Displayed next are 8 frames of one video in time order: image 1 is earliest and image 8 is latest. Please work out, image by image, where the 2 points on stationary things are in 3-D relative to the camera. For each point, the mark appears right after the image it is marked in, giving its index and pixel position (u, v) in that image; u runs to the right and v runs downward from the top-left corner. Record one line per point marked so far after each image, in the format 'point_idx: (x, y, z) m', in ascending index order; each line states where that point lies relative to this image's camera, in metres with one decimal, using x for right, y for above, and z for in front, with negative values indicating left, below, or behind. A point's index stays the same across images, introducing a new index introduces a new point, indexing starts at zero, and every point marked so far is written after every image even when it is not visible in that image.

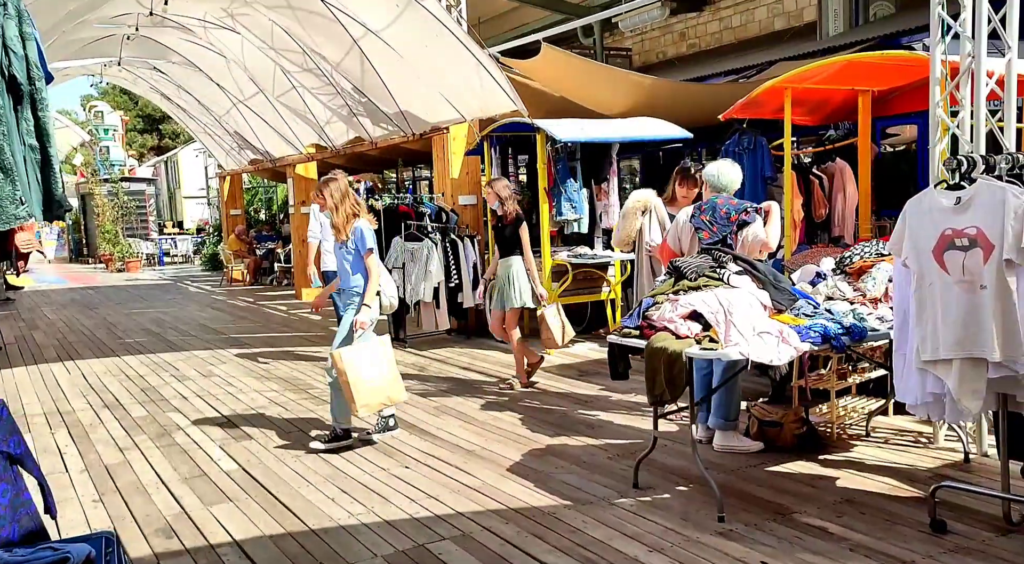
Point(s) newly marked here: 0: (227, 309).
0: (-4.2, -0.4, +11.8) m
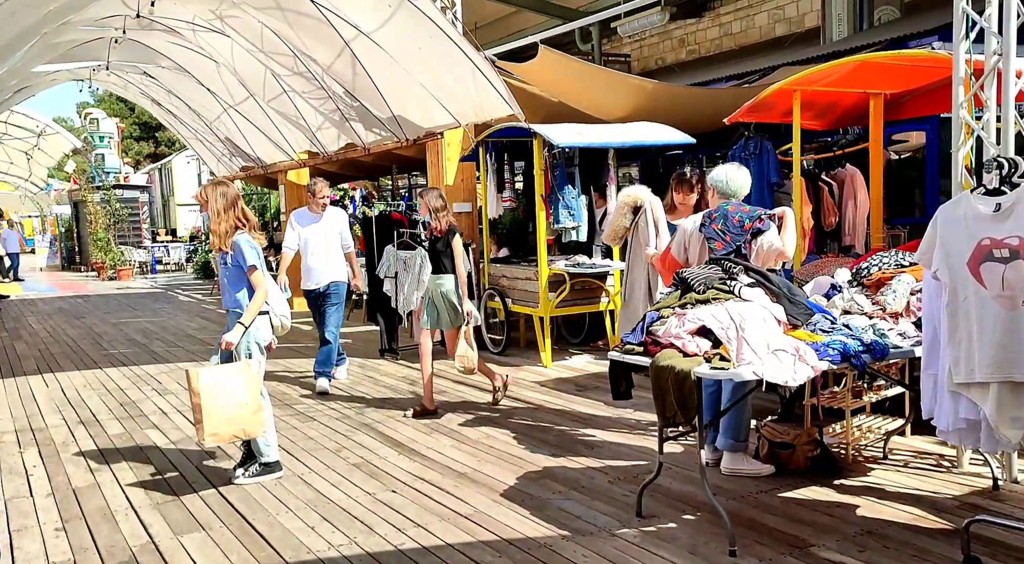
0: (-4.2, -0.5, +11.6) m
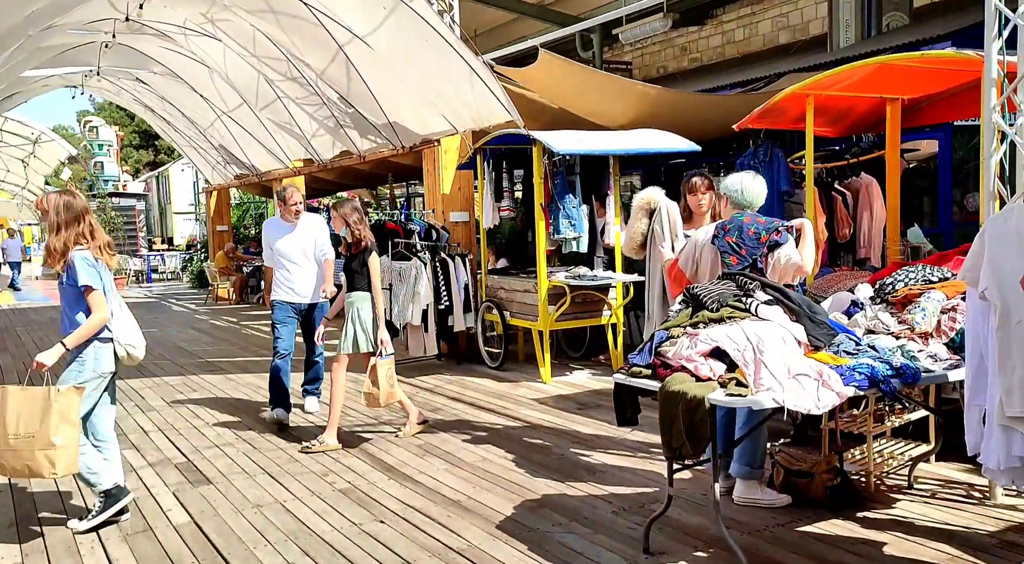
0: (-4.3, -0.7, +11.3) m
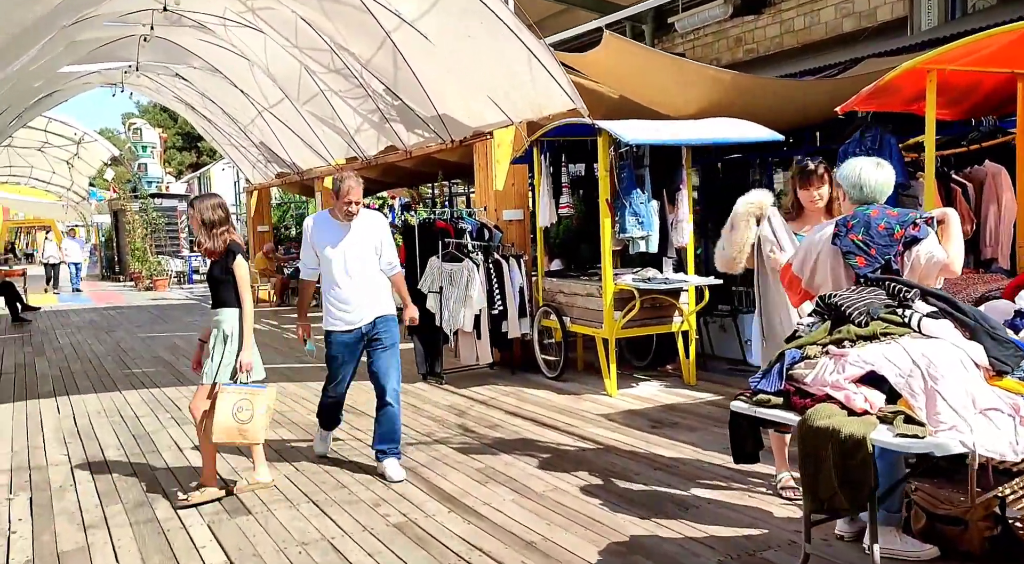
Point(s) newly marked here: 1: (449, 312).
0: (-3.6, -0.7, +10.9) m
1: (-0.5, -0.2, +6.8) m
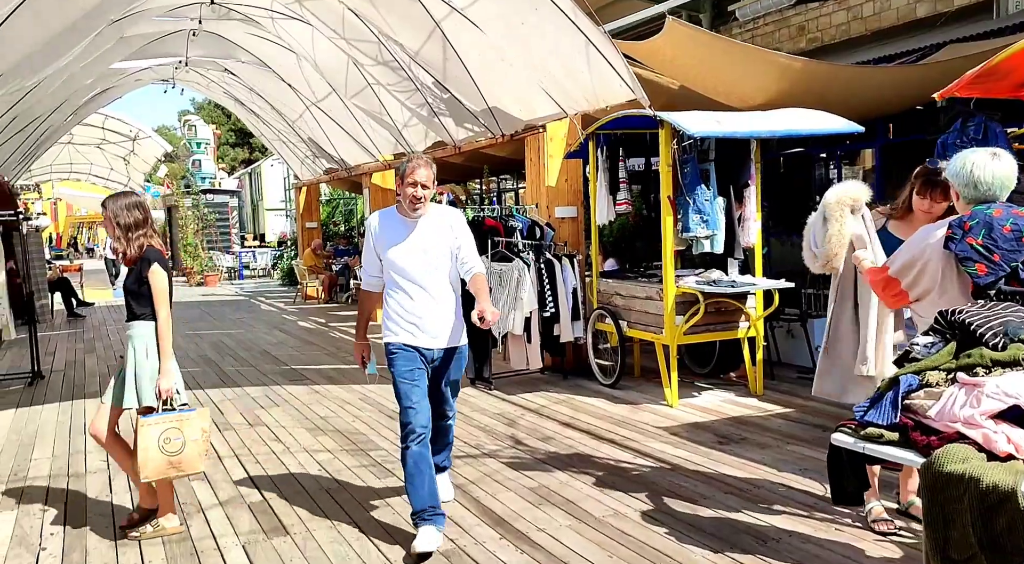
0: (-2.9, -0.7, +10.8) m
1: (-0.1, -0.3, +6.5) m
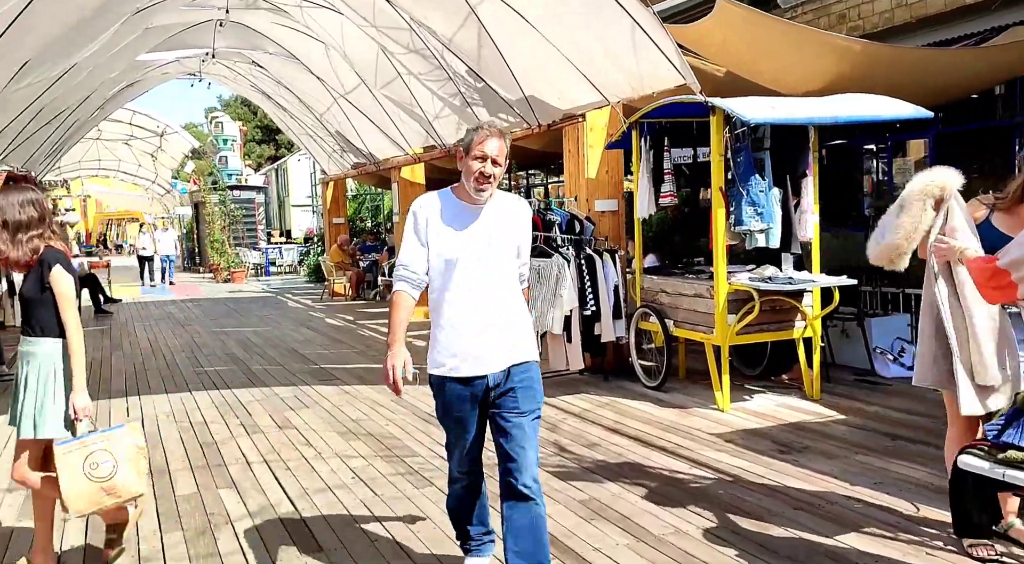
0: (-2.5, -0.6, +10.6) m
1: (+0.2, -0.2, +6.2) m
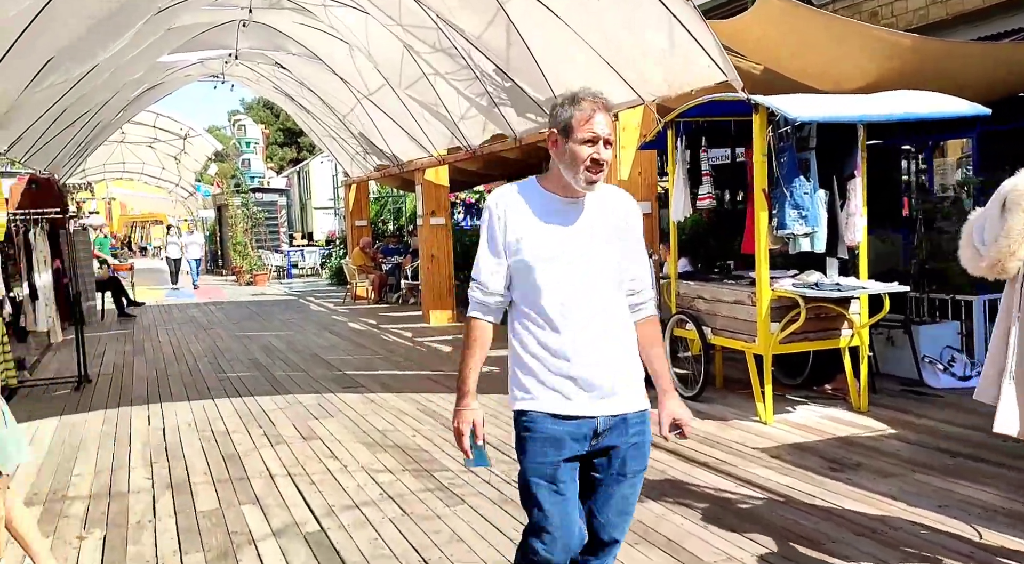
0: (-2.1, -0.7, +10.4) m
1: (+0.4, -0.3, +6.0) m
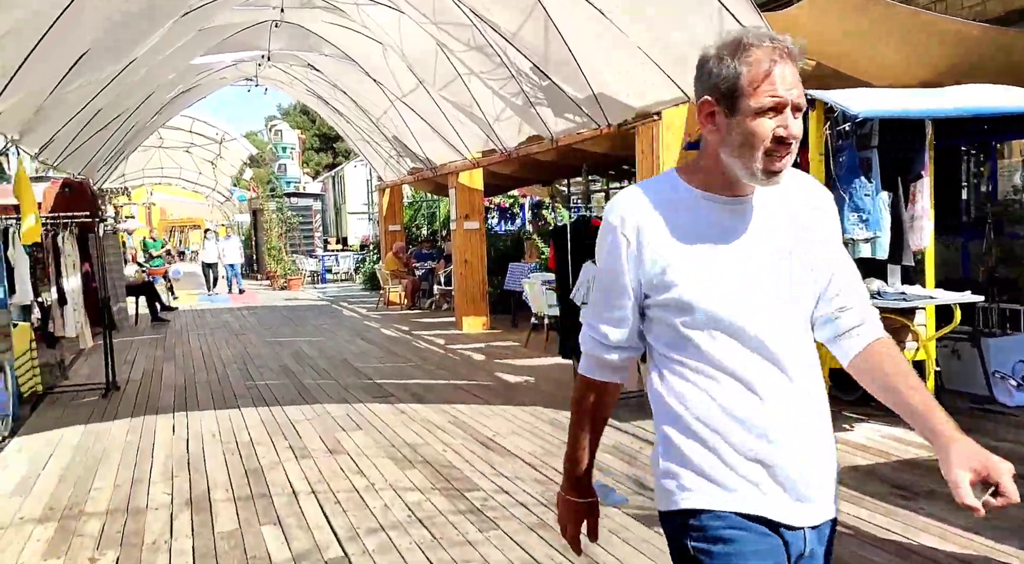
0: (-1.7, -0.7, +10.2) m
1: (+0.7, -0.3, +5.7) m
